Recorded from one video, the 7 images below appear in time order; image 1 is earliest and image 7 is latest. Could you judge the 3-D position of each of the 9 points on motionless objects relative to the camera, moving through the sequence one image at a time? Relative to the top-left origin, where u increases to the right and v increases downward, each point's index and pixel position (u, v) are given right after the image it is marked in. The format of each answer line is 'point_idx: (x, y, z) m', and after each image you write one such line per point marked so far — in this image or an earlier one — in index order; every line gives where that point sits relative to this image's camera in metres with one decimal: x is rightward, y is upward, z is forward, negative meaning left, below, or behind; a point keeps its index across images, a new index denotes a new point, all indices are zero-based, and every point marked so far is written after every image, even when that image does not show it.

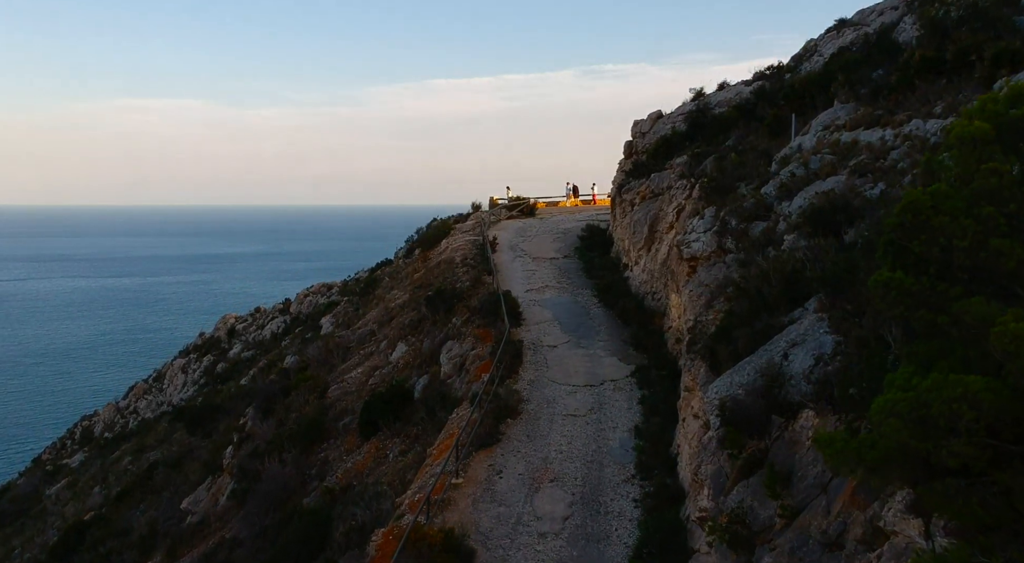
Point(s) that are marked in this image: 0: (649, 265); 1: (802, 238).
0: (+2.5, +0.3, +17.6) m
1: (+3.3, +0.5, +11.2) m
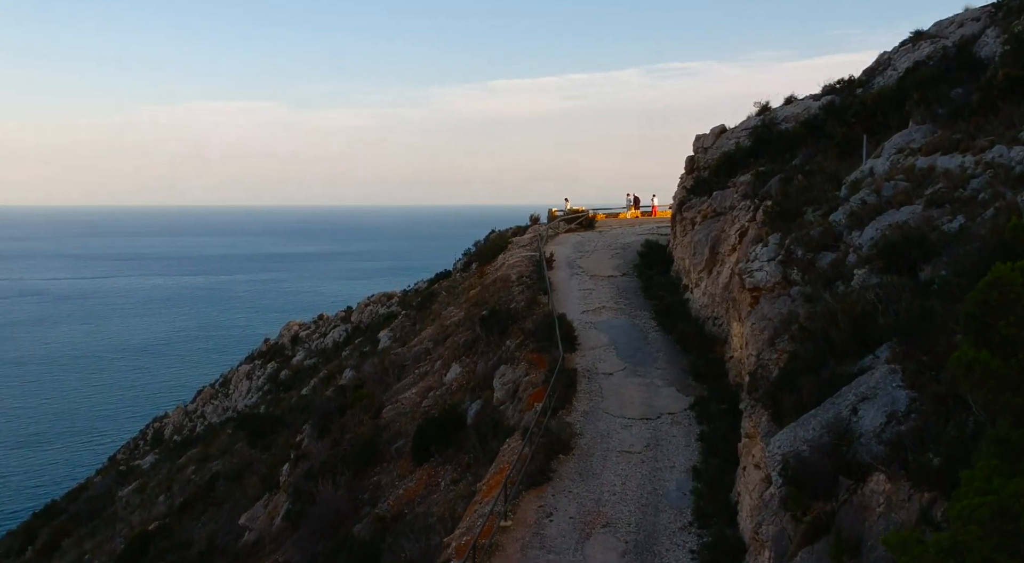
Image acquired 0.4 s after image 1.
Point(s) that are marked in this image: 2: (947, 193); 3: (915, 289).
0: (+3.4, -0.1, +16.9) m
1: (+3.9, +0.1, +10.5) m
2: (+4.9, +1.0, +11.0) m
3: (+3.9, -0.1, +9.6) m
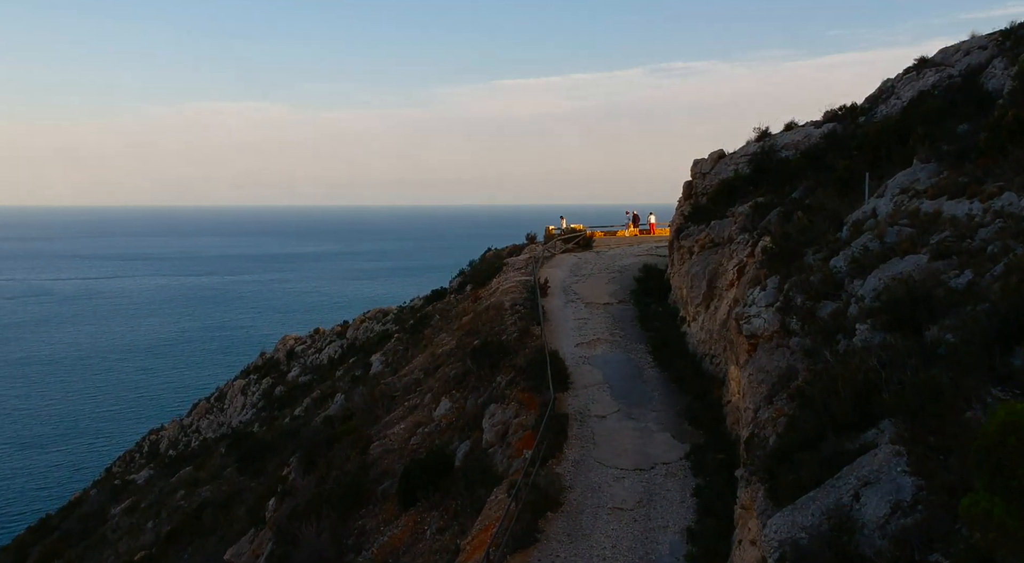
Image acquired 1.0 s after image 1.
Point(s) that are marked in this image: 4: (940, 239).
0: (+3.3, -0.7, +16.4) m
1: (+3.7, -0.5, +9.9) m
2: (+4.7, +0.4, +10.5) m
3: (+3.8, -0.7, +9.0) m
4: (+4.7, +0.5, +10.7) m
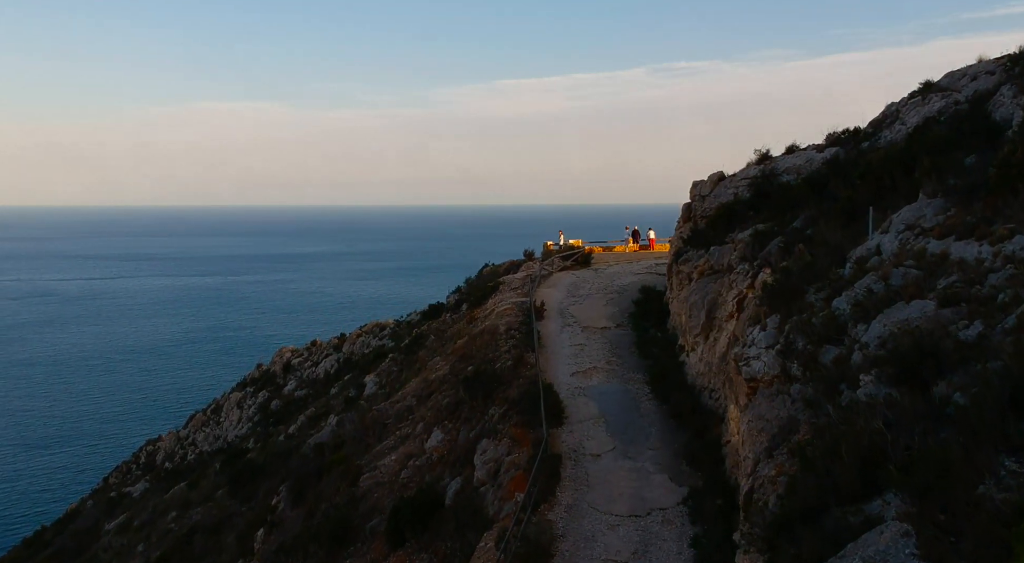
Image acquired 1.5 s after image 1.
0: (+3.2, -1.2, +15.9) m
1: (+3.6, -1.0, +9.5) m
2: (+4.6, -0.1, +10.0) m
3: (+3.6, -1.2, +8.5) m
4: (+4.6, 0.0, +10.2) m
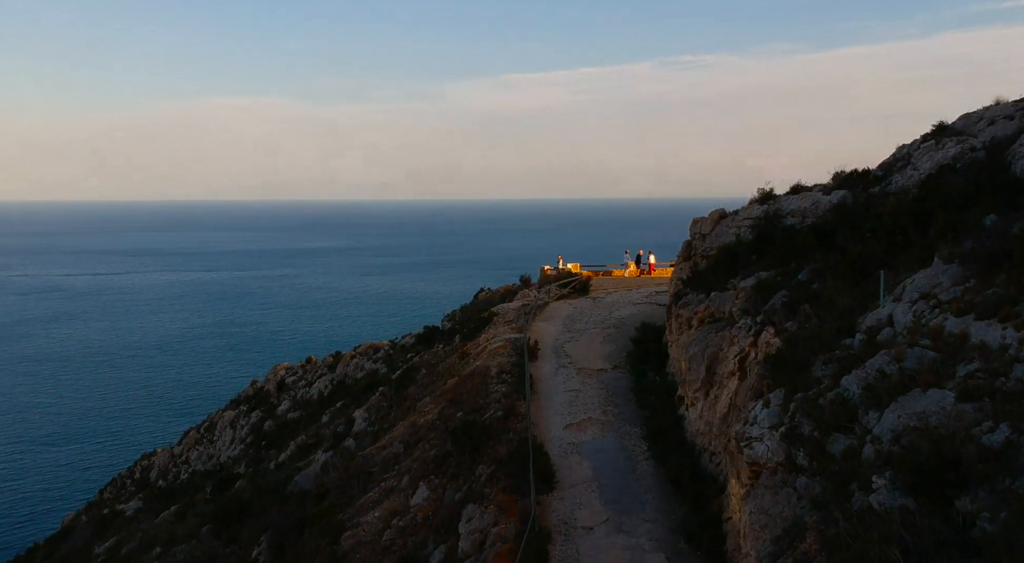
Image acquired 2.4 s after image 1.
0: (+3.0, -2.1, +15.0) m
1: (+3.4, -1.8, +8.6) m
2: (+4.4, -0.9, +9.1) m
3: (+3.4, -2.0, +7.6) m
4: (+4.3, -0.9, +9.3) m
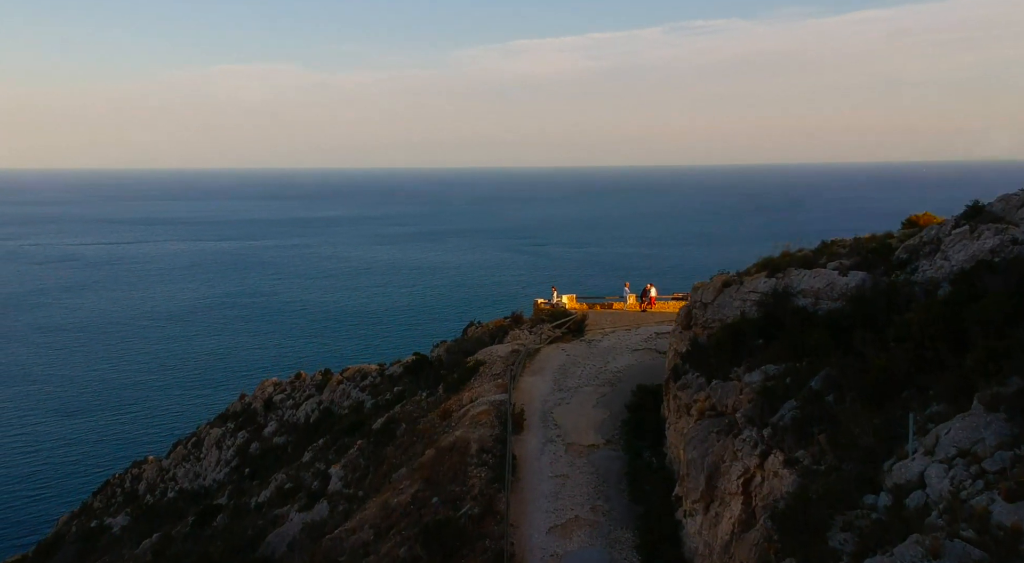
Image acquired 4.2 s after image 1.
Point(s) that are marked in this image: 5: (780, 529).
0: (+2.6, -3.4, +13.3) m
1: (+3.0, -3.4, +6.8) m
2: (+4.0, -2.5, +7.3) m
3: (+3.0, -3.6, +5.9) m
4: (+3.9, -2.4, +7.5) m
5: (+2.8, -2.5, +10.0) m
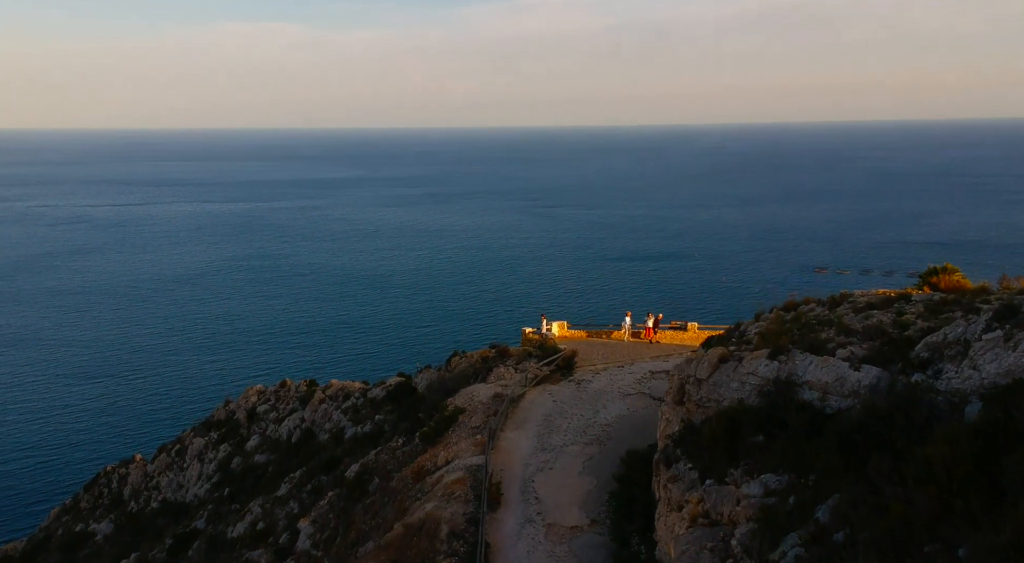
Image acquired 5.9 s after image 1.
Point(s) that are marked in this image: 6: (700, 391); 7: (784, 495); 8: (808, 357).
0: (+2.2, -4.7, +11.6) m
1: (+2.5, -4.9, +5.2) m
2: (+3.5, -3.9, +5.6) m
3: (+2.5, -5.1, +4.2) m
4: (+3.5, -3.9, +5.8) m
5: (+2.3, -3.9, +8.4) m
6: (+2.9, -1.7, +15.1) m
7: (+3.2, -2.6, +11.7) m
8: (+4.1, -1.1, +13.5) m
